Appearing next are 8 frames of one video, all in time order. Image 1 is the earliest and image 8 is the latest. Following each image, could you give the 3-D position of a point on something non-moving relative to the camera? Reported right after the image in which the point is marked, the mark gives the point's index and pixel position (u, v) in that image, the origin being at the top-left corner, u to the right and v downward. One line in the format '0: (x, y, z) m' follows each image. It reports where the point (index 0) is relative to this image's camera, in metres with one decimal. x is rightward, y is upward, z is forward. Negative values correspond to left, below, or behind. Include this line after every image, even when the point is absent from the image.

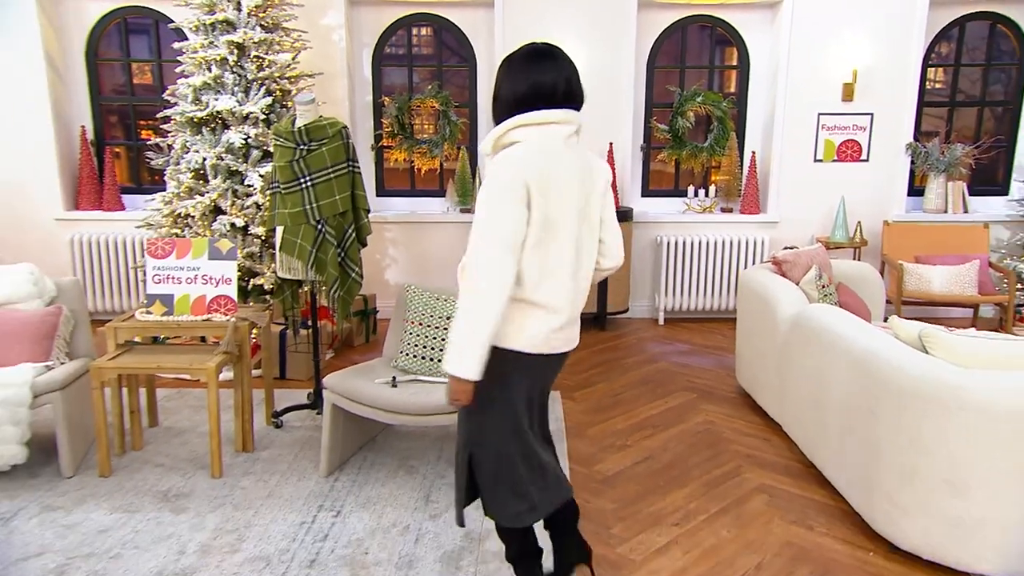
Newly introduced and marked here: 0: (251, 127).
0: (-1.4, +0.9, +3.0) m
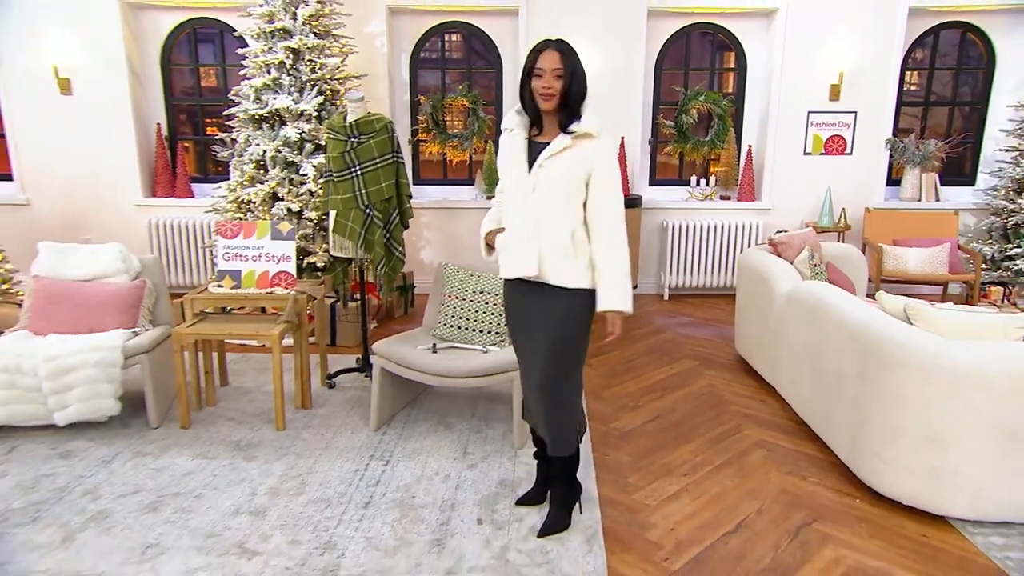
0: (-1.3, +1.0, +3.4) m
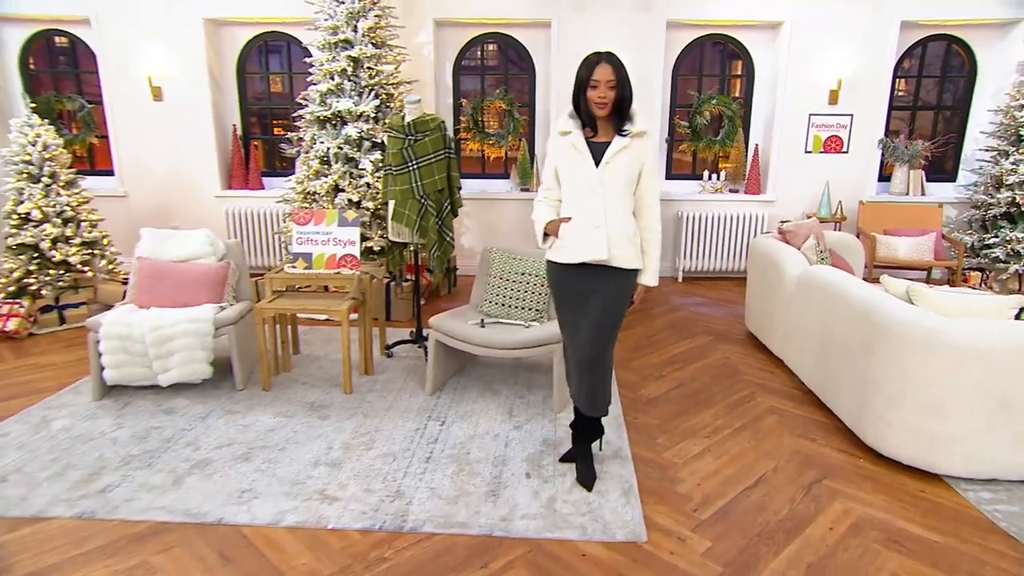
0: (-1.0, +1.1, +3.8) m
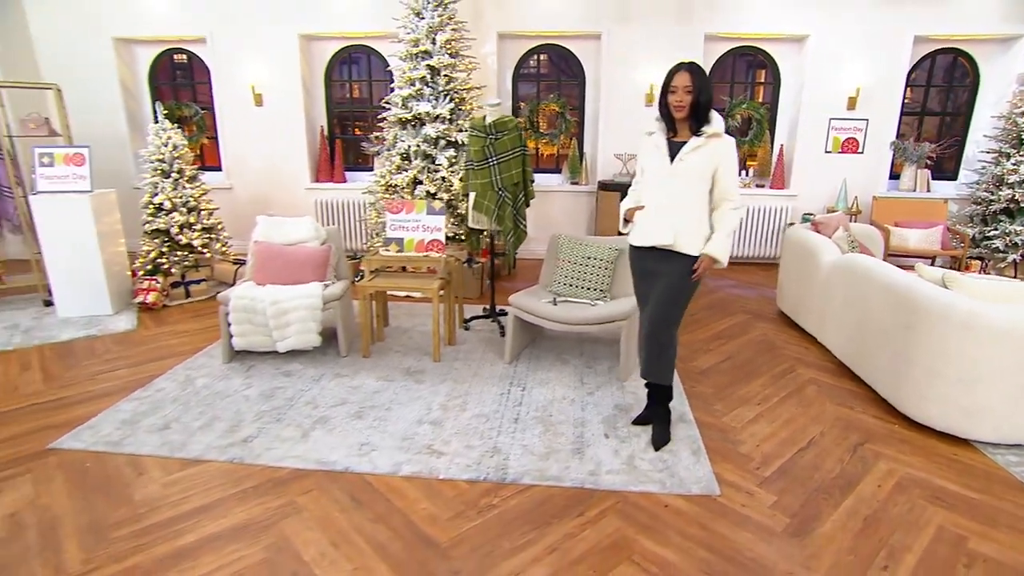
0: (-0.5, +1.3, +4.2) m
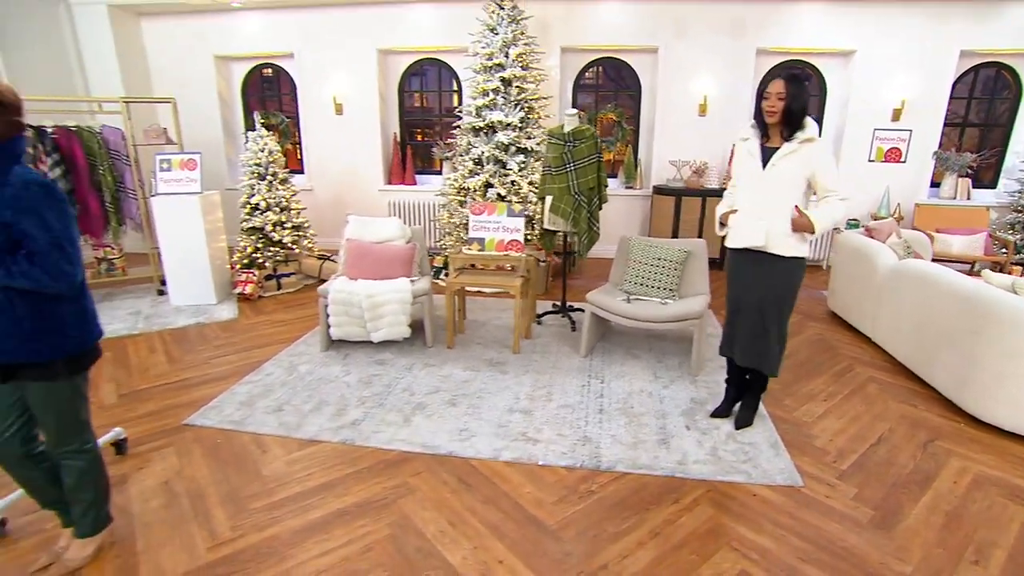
0: (0.0, +1.3, +4.4) m
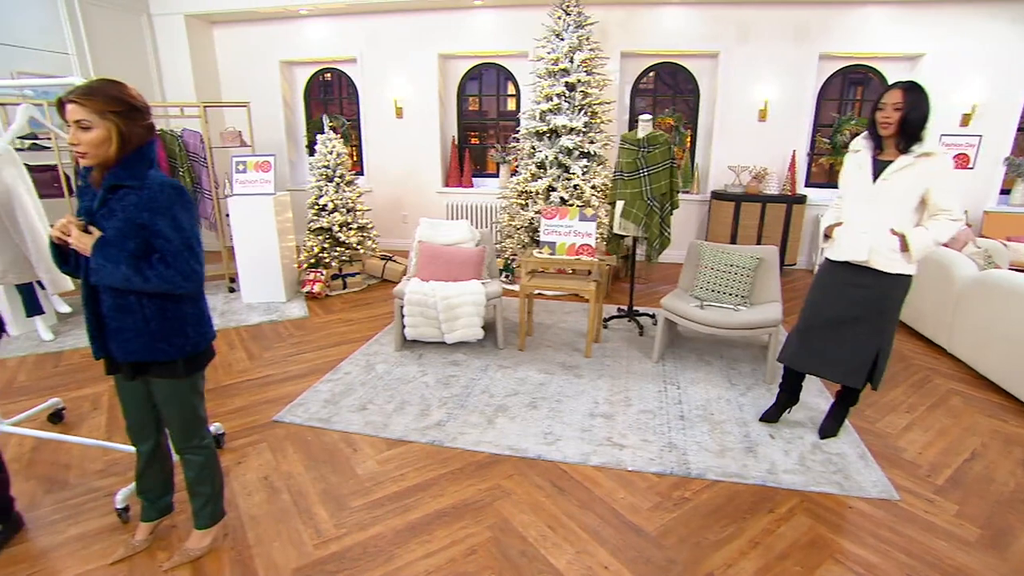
0: (+0.5, +1.2, +4.5) m
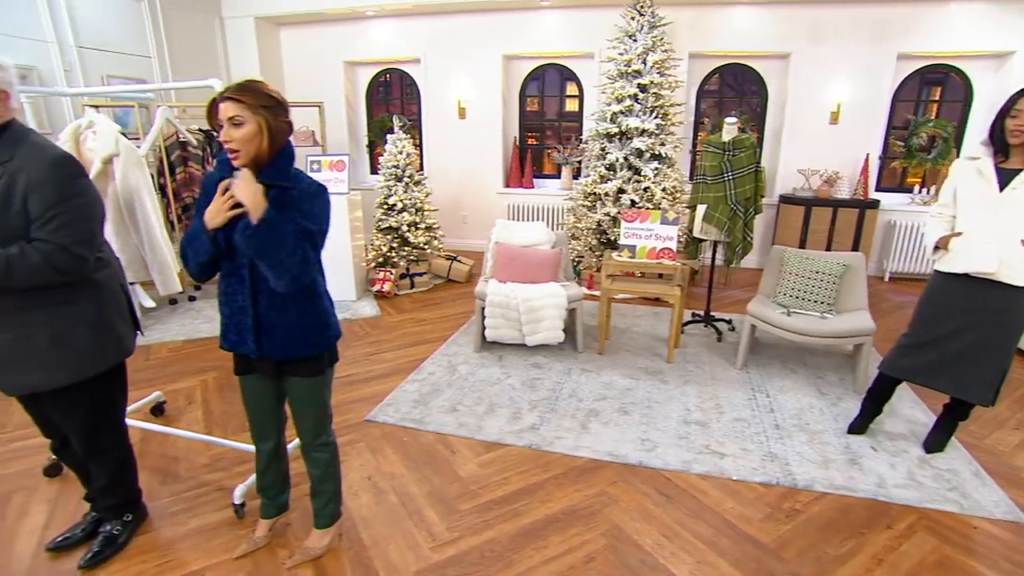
0: (+1.1, +1.2, +4.4) m
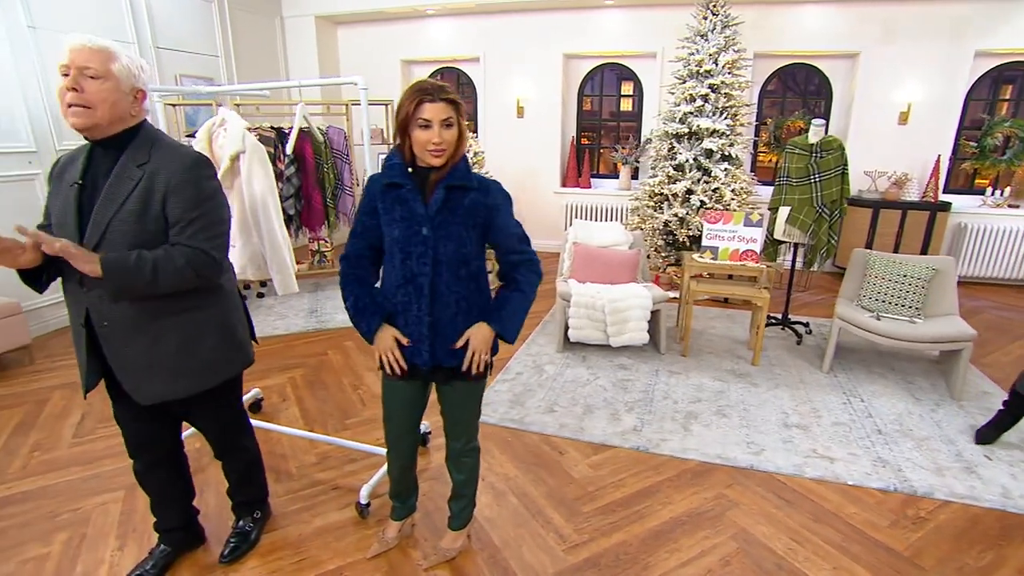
0: (+1.6, +1.2, +4.4) m
